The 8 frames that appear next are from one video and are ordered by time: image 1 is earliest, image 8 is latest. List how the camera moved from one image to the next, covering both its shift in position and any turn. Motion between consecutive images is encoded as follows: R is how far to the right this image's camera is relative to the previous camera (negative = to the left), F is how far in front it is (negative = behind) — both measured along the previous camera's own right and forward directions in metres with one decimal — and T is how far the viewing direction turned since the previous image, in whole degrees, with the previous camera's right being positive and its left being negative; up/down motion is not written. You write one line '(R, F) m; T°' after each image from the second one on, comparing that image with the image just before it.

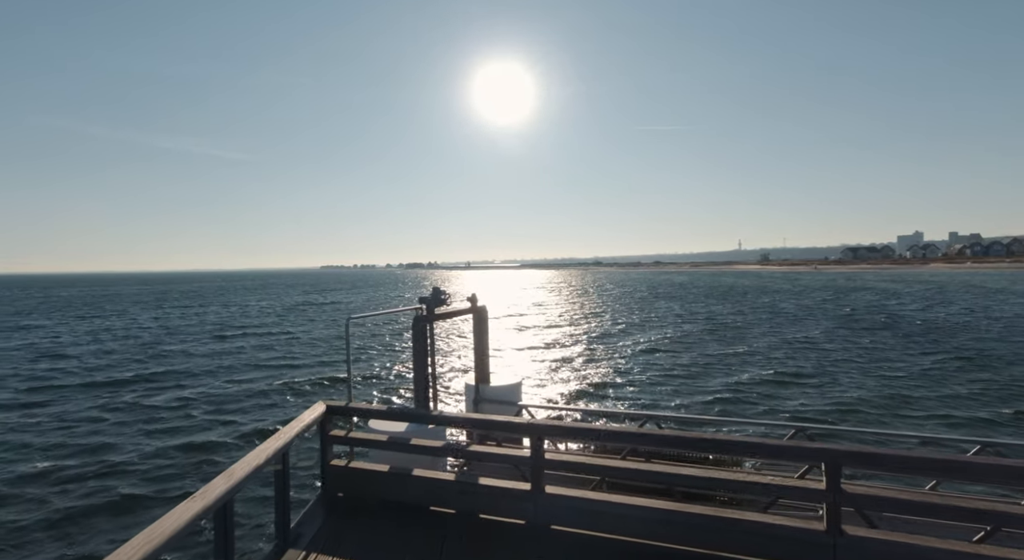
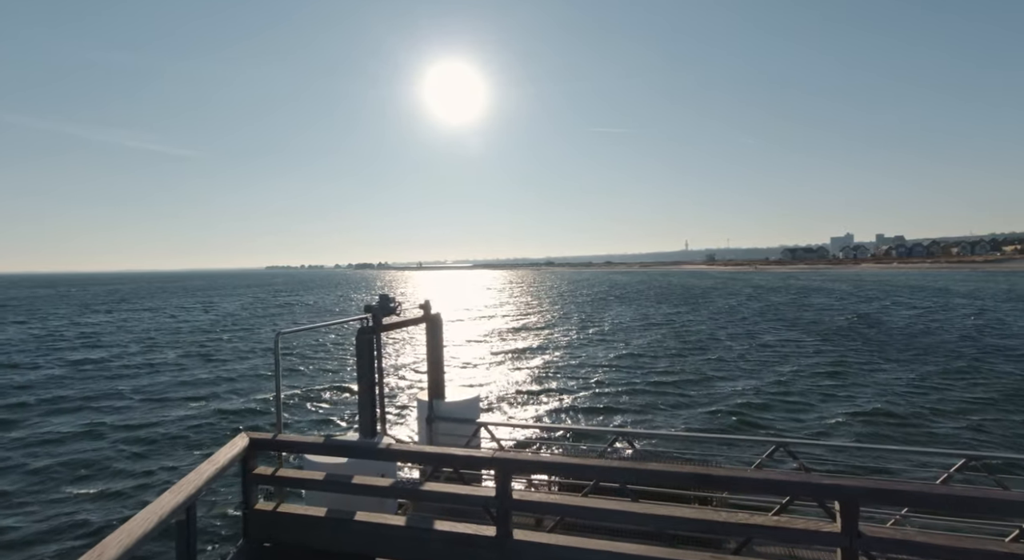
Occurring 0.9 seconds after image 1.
(0.0, +0.6) m; +5°
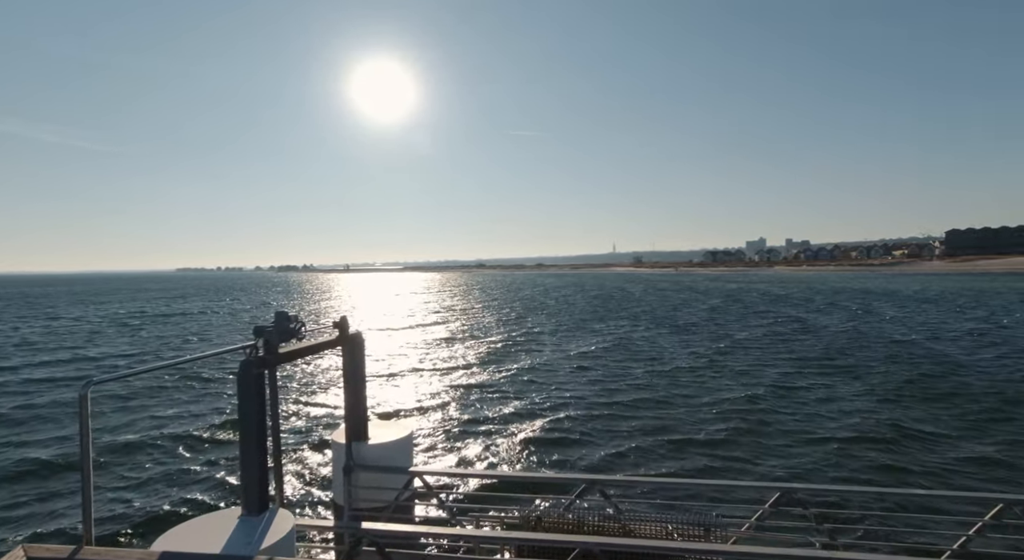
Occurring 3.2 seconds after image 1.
(-0.1, +1.2) m; +7°
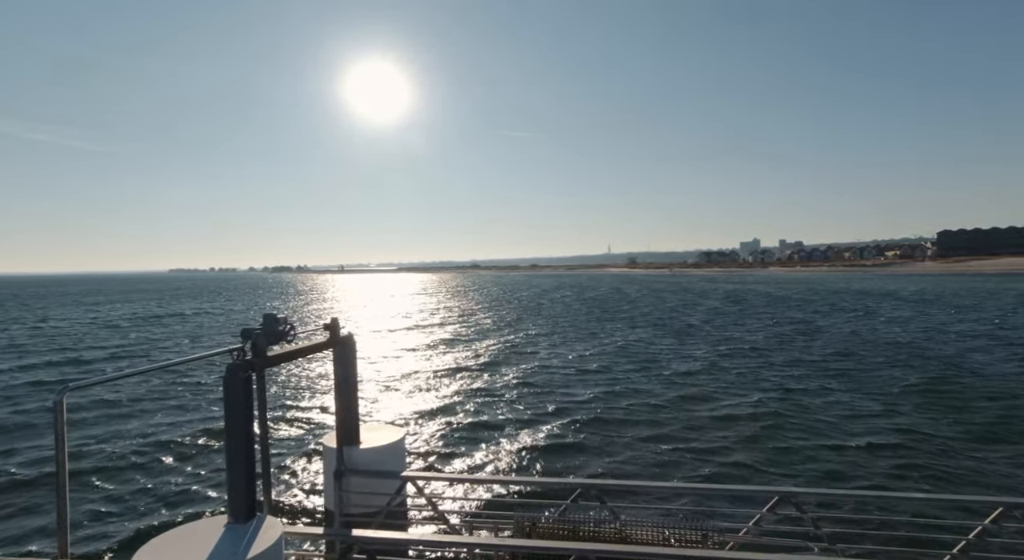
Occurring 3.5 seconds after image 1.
(+1.1, +0.4) m; -13°
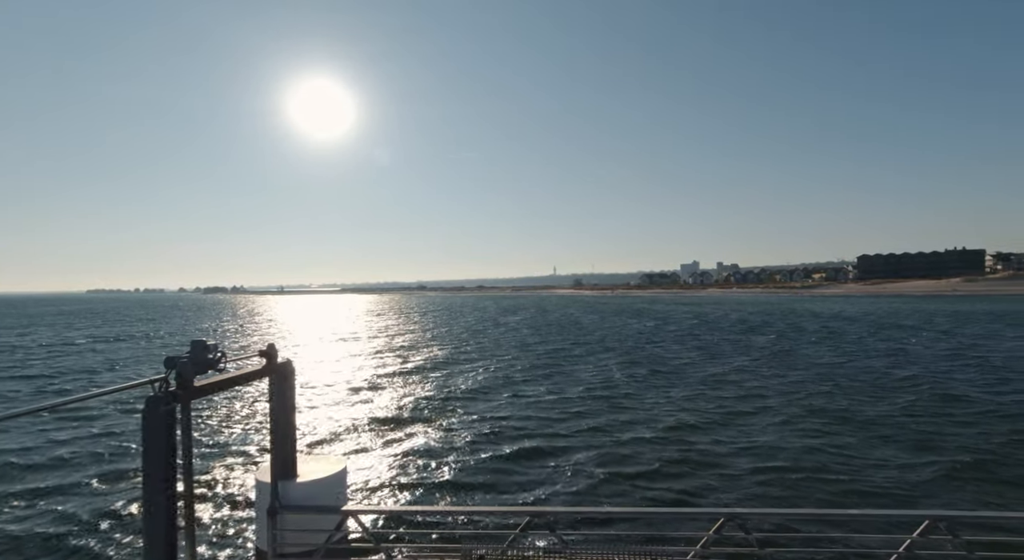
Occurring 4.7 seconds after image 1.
(0.0, +0.1) m; +5°
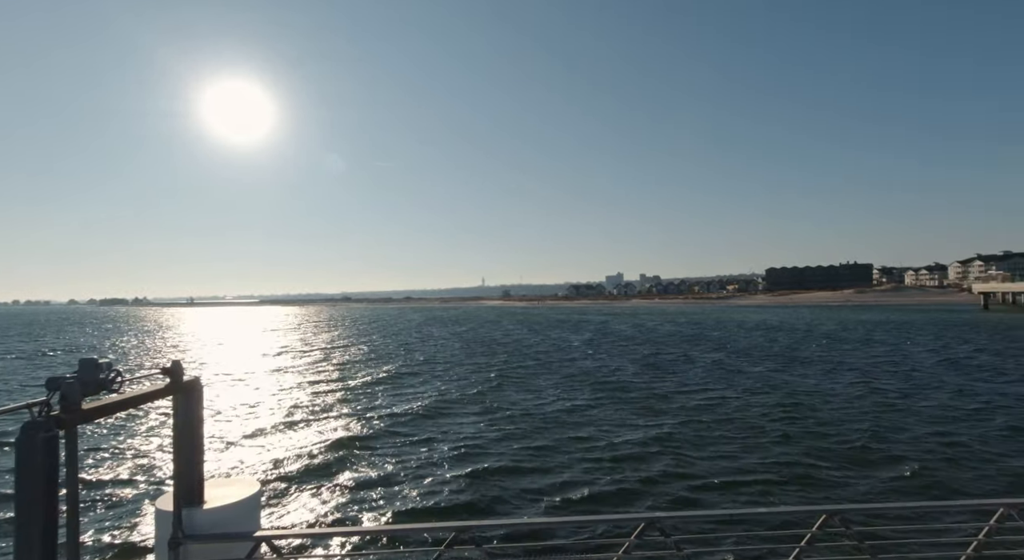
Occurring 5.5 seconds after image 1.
(0.0, +0.1) m; +7°
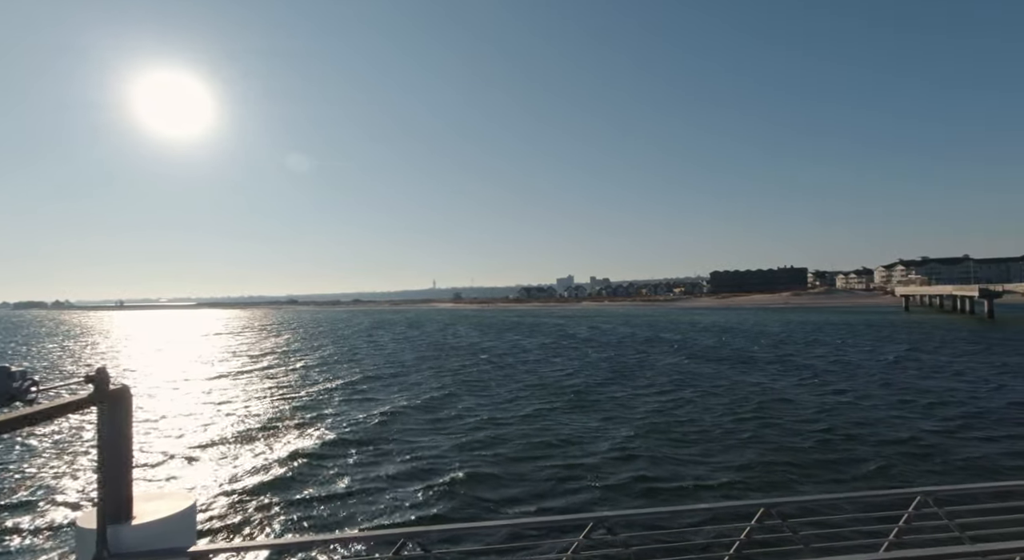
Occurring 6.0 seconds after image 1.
(0.0, 0.0) m; +5°
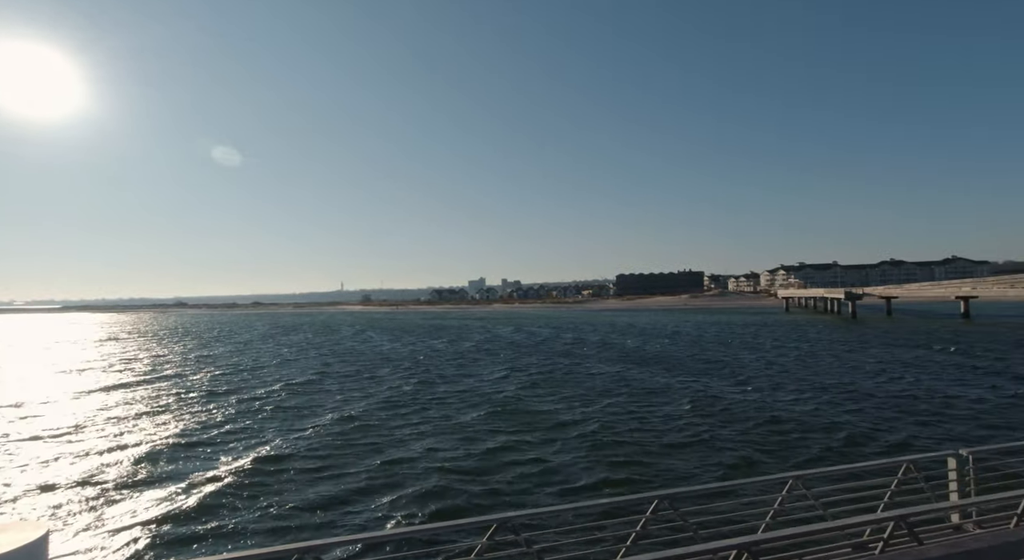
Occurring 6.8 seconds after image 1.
(+0.1, 0.0) m; +9°
